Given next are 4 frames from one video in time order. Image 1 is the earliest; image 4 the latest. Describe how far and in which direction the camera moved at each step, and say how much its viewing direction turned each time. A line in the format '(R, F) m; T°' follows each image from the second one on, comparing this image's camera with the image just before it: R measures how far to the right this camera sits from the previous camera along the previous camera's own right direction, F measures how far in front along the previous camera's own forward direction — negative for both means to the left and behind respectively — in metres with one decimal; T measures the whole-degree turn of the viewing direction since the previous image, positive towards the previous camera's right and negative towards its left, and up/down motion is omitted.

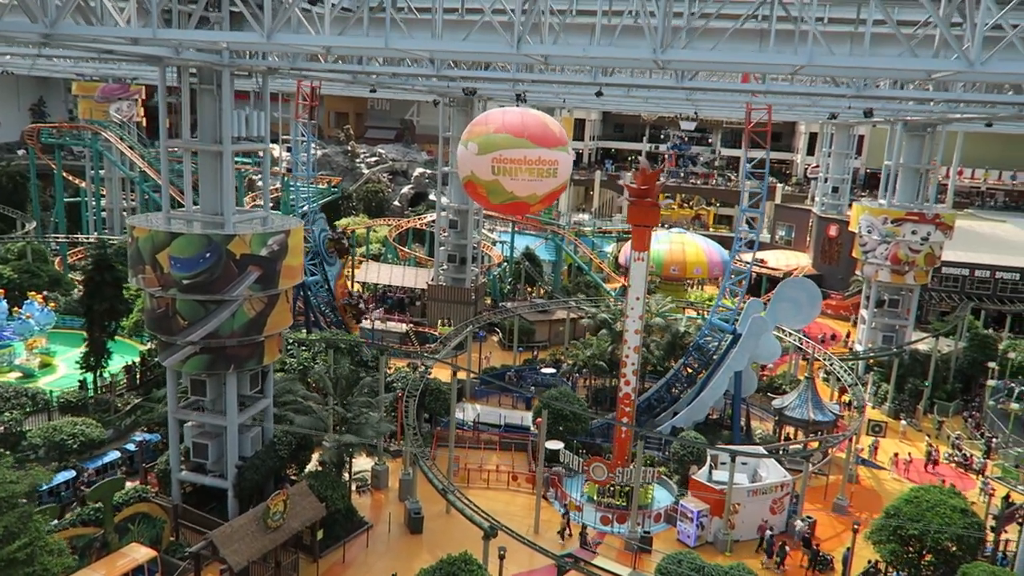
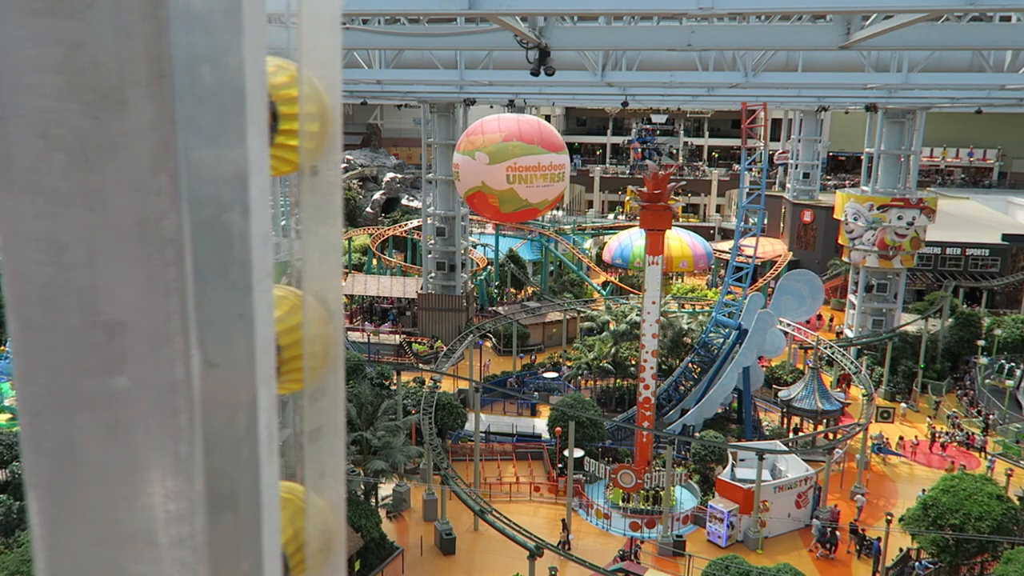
(-1.4, +0.2) m; +3°
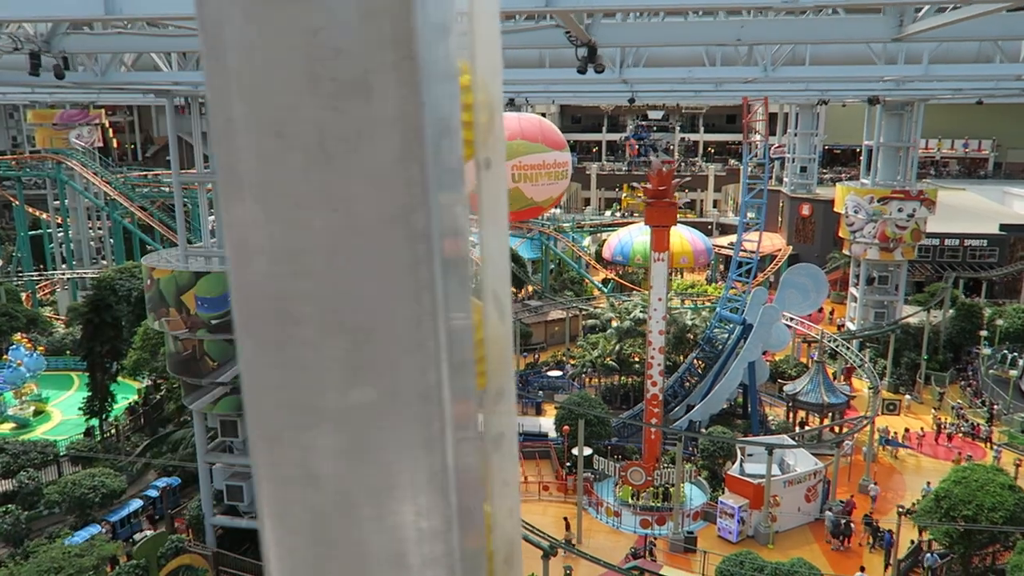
(-0.3, 0.0) m; 0°
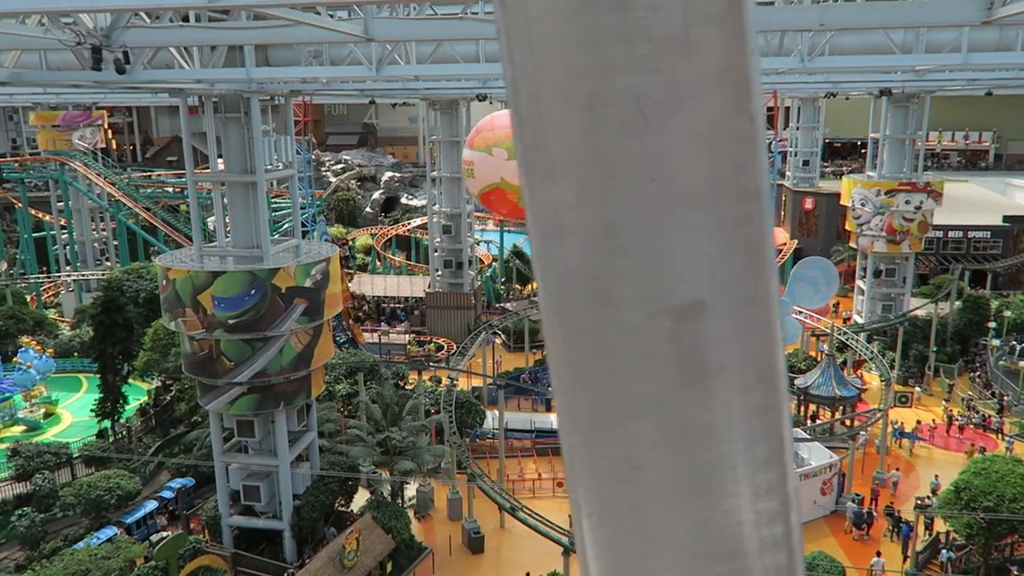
(-0.4, 0.0) m; 0°
